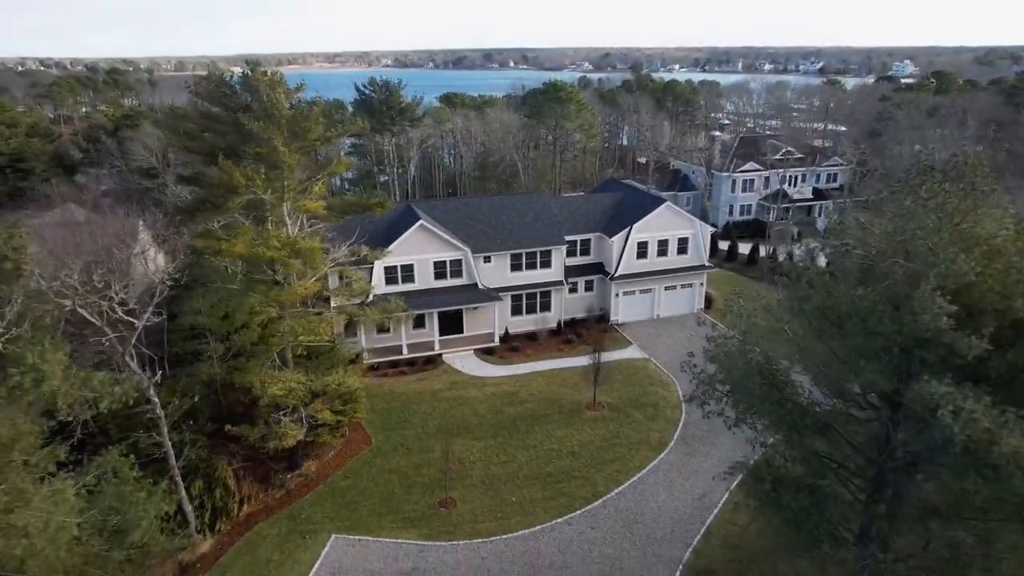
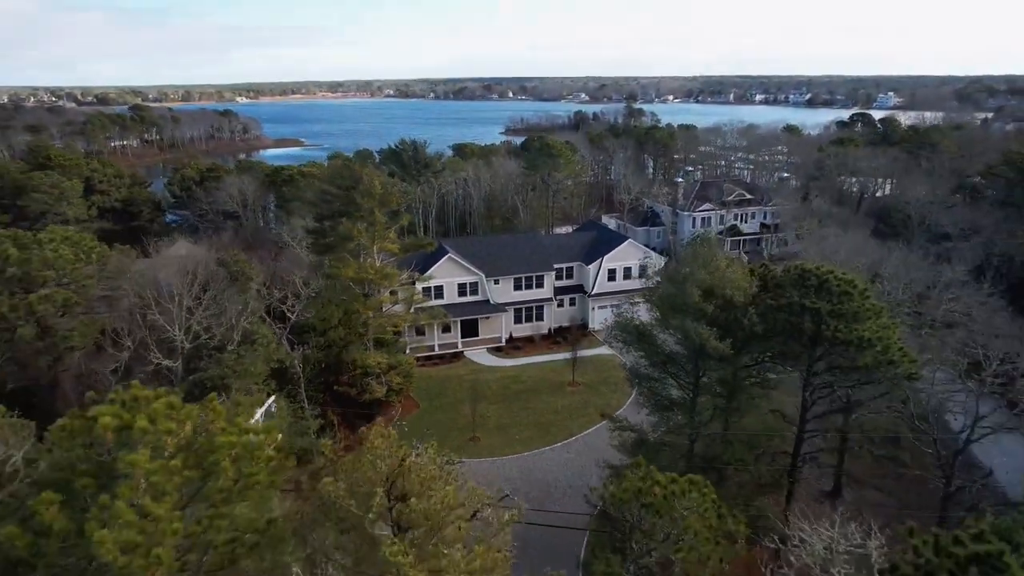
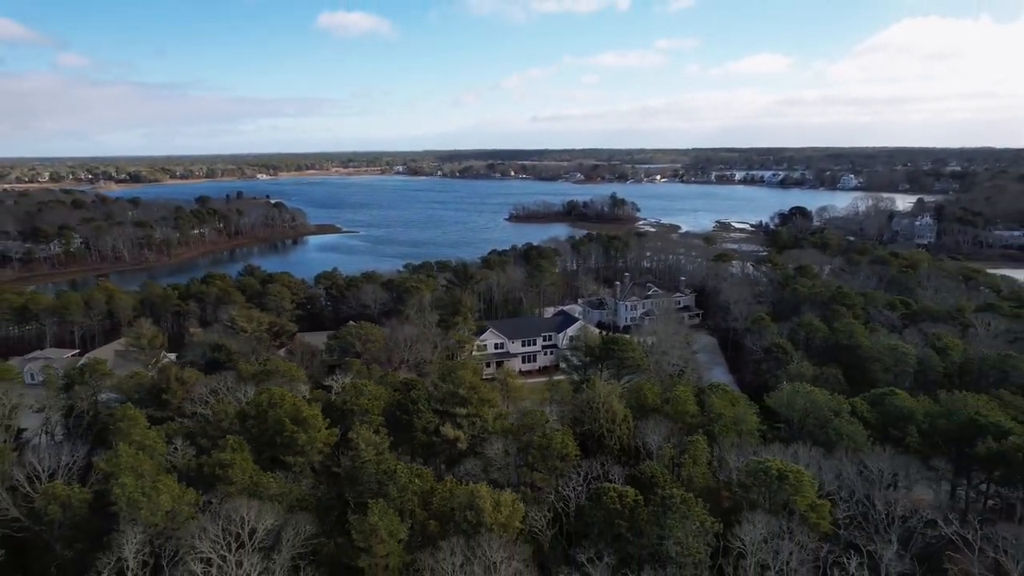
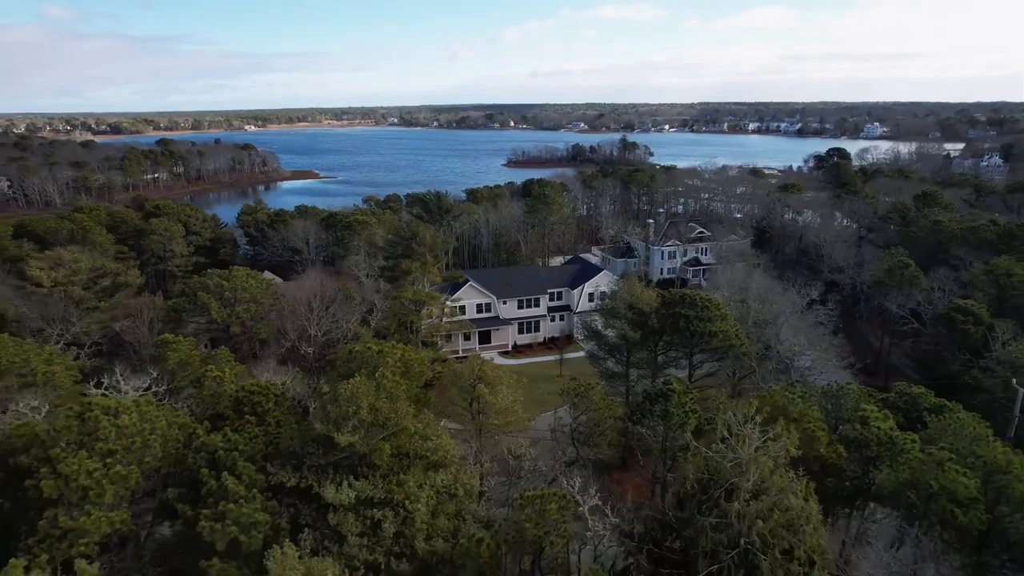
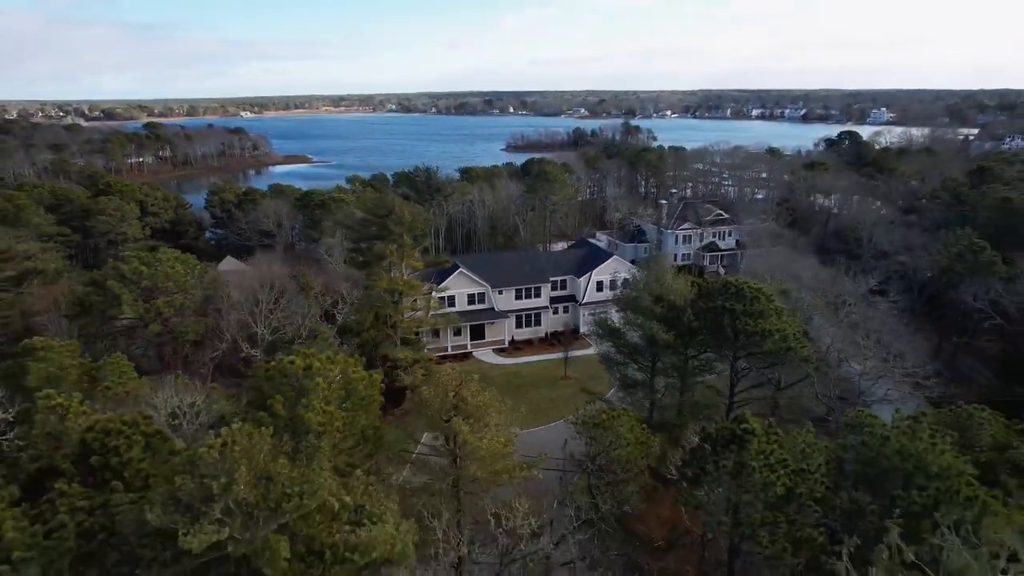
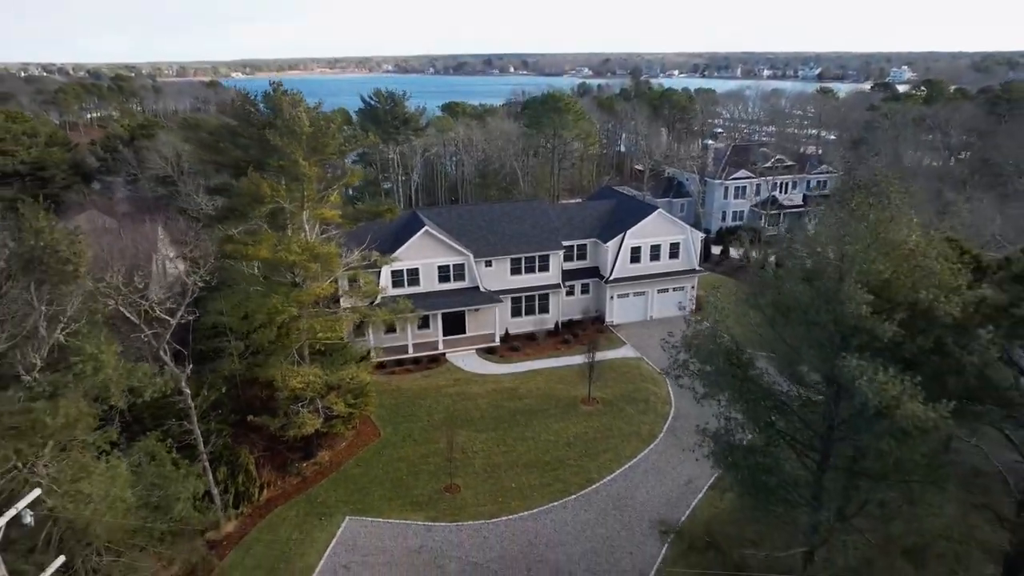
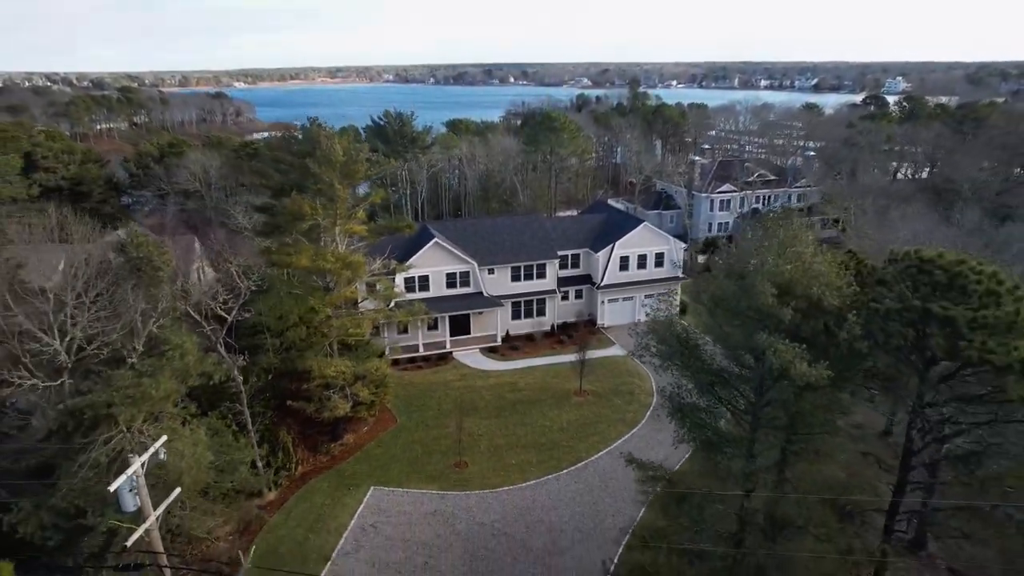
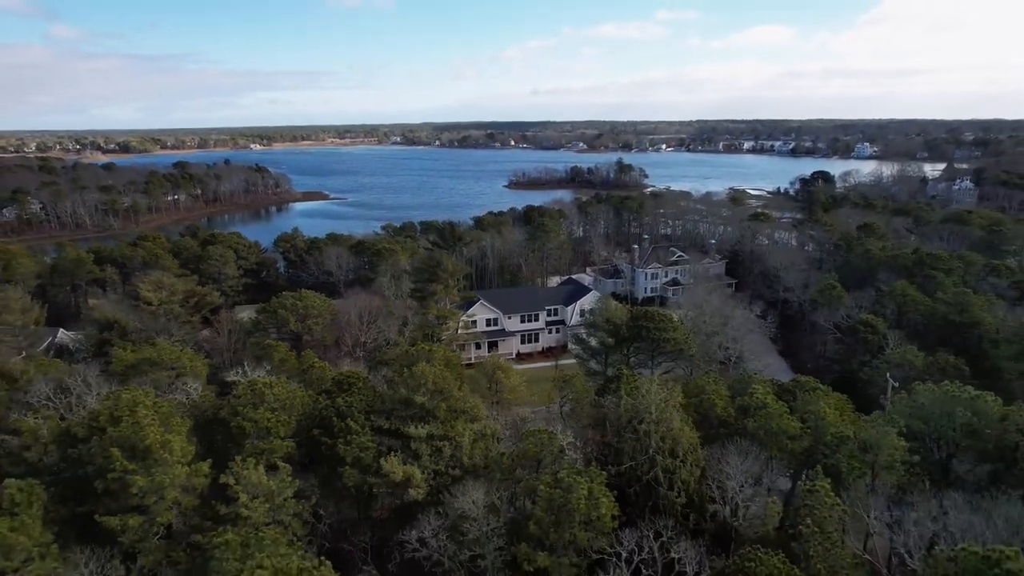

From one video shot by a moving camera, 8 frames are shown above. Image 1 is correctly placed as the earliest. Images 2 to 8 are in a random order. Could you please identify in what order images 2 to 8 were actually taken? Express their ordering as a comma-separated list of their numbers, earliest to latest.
6, 7, 2, 5, 4, 8, 3
